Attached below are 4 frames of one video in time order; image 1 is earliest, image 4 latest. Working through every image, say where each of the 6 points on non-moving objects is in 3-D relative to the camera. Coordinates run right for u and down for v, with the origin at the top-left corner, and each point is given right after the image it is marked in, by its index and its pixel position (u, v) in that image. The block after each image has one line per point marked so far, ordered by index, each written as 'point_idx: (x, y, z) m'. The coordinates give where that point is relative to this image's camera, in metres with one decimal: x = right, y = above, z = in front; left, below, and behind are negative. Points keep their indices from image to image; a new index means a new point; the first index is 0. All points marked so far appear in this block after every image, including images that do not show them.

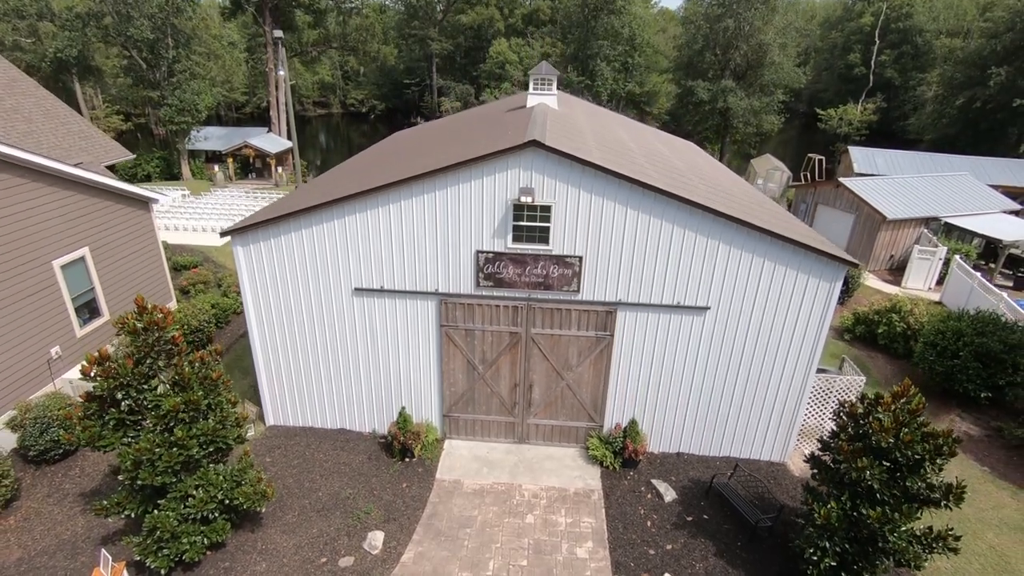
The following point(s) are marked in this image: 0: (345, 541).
0: (-2.7, -4.1, +8.9) m
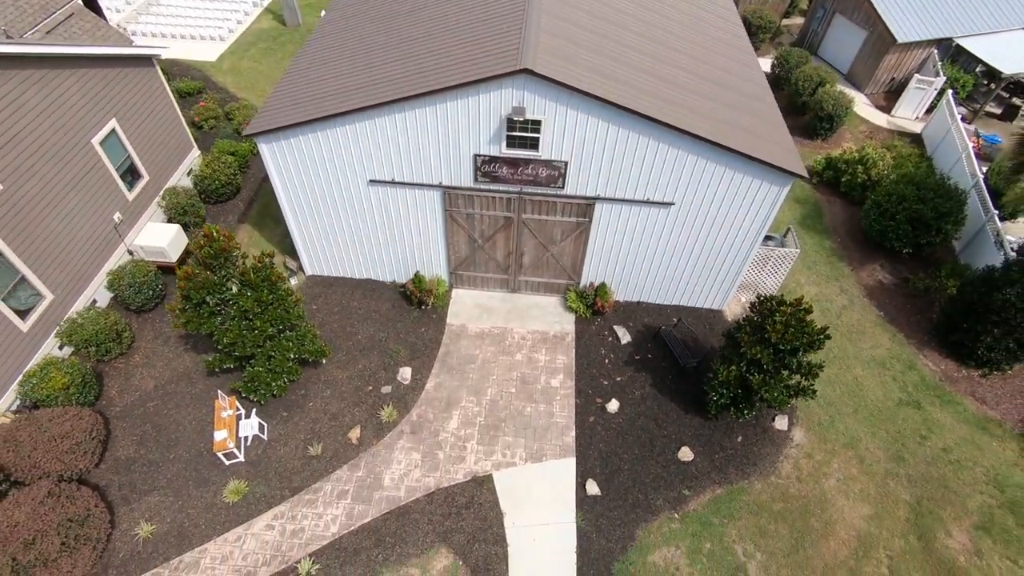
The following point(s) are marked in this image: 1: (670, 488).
0: (-2.9, -1.9, +12.3) m
1: (+3.1, -3.9, +10.8) m
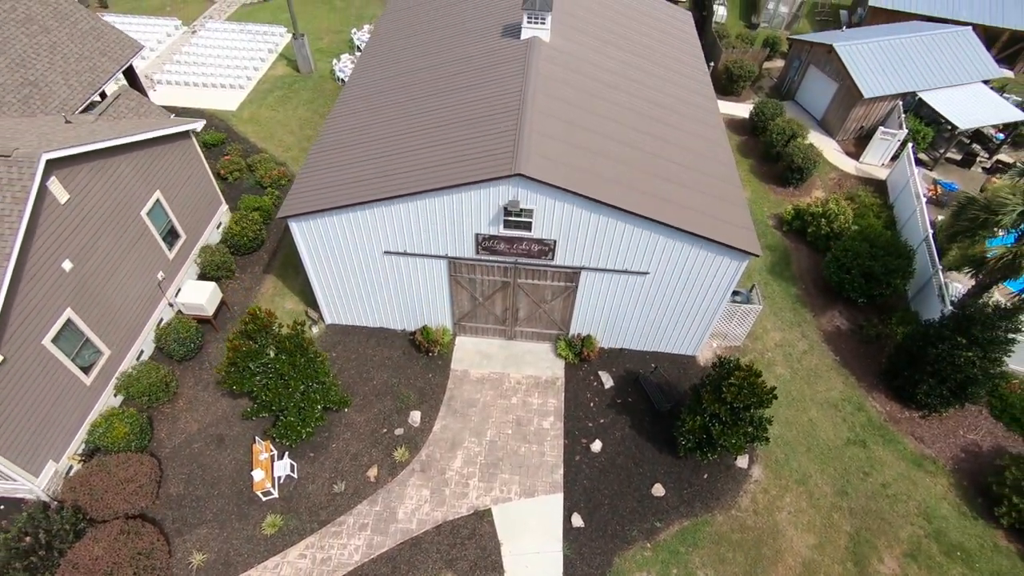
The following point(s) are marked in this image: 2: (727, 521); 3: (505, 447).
0: (-3.0, -3.3, +14.0) m
1: (+3.0, -5.3, +12.6) m
2: (+5.0, -5.4, +12.7) m
3: (-0.2, -3.9, +13.7) m
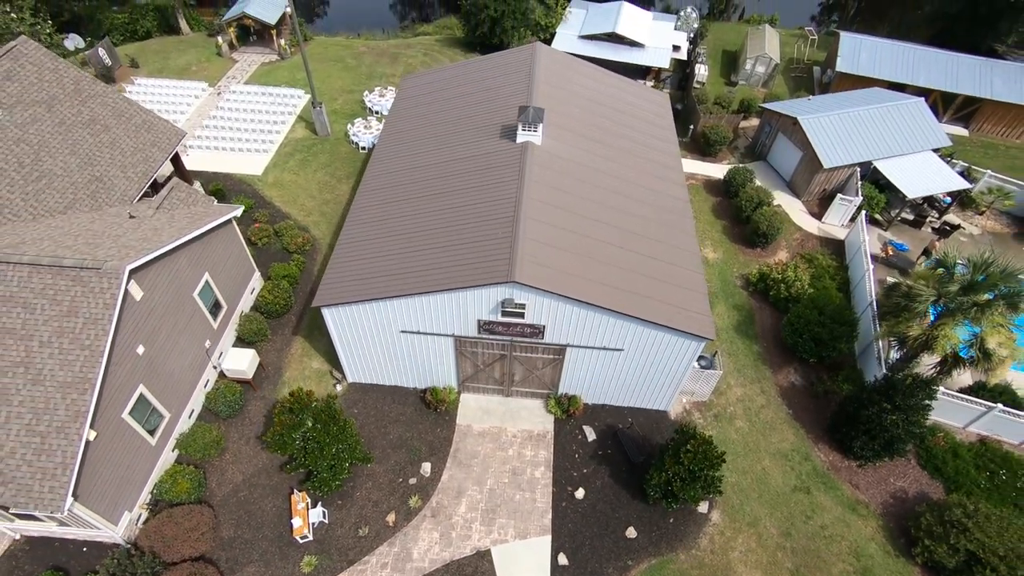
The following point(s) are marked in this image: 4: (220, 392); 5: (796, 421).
0: (-3.1, -5.4, +16.5) m
1: (+2.9, -7.4, +15.1) m
2: (+4.8, -7.5, +15.2) m
3: (-0.3, -6.1, +16.2) m
4: (-9.0, -3.1, +16.8) m
5: (+9.4, -4.4, +18.3) m
